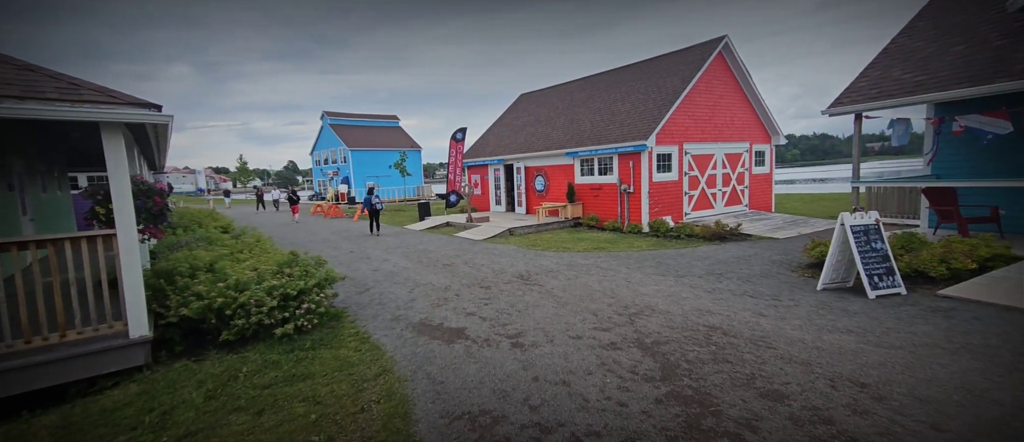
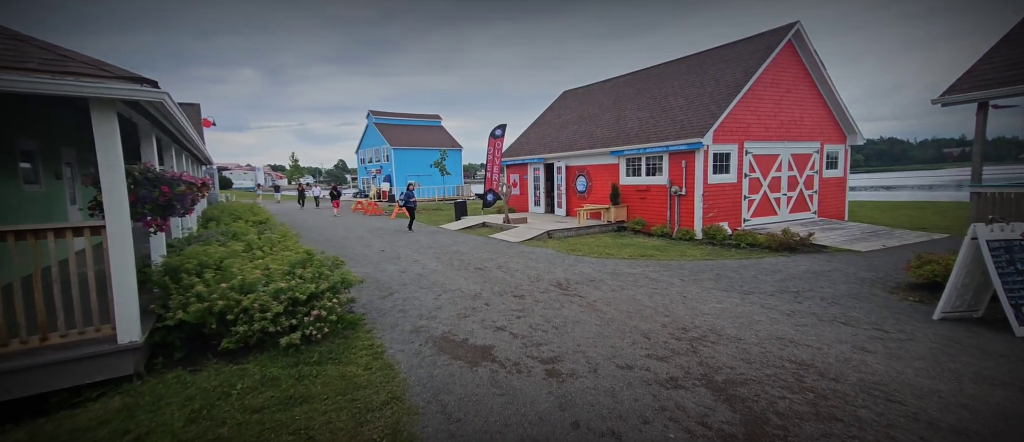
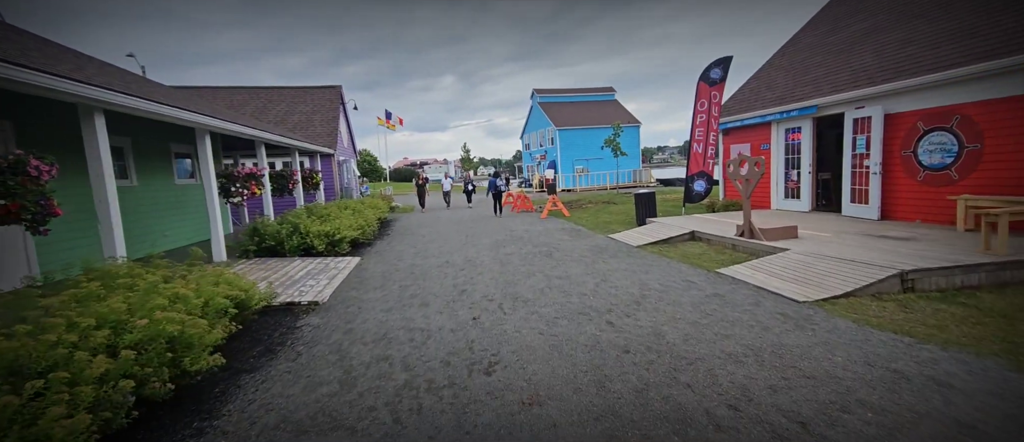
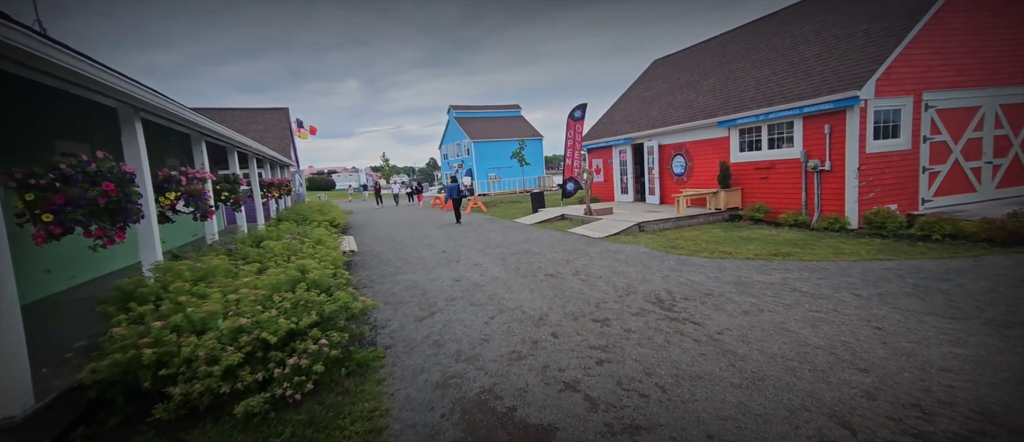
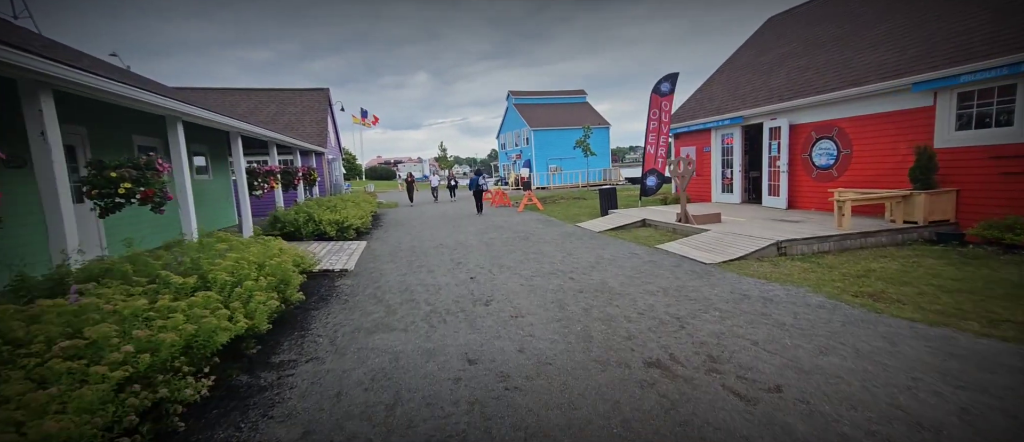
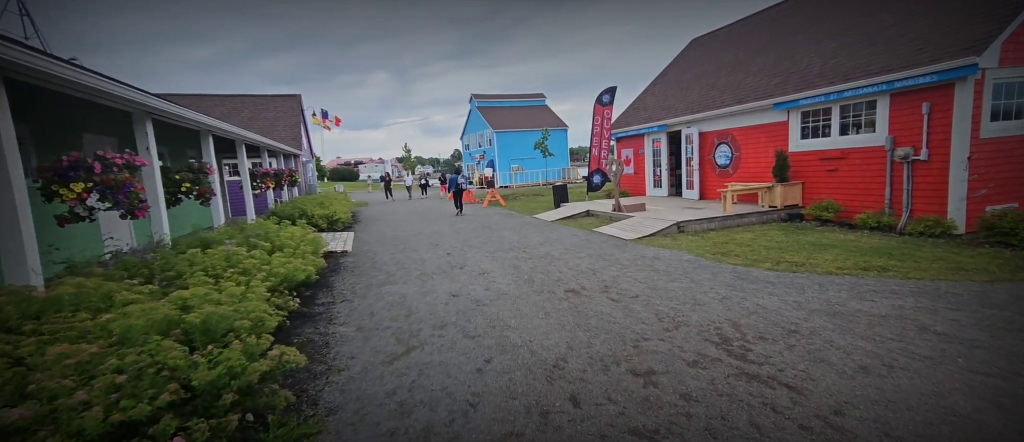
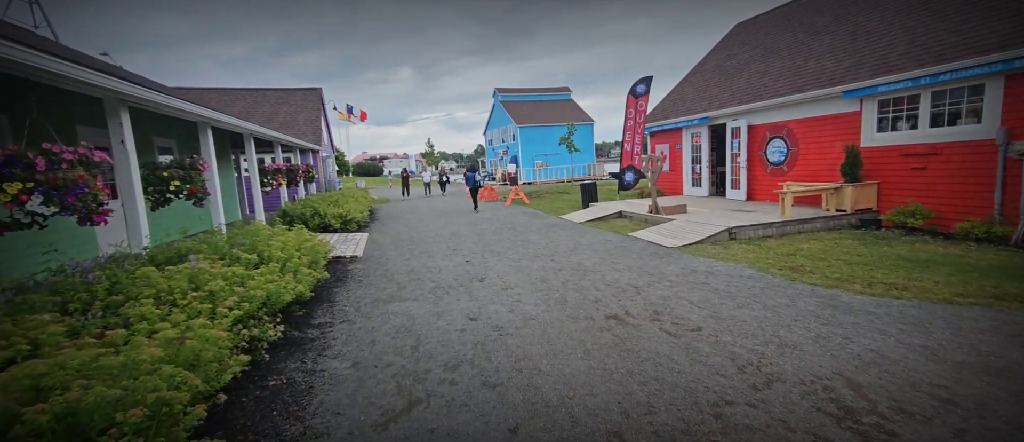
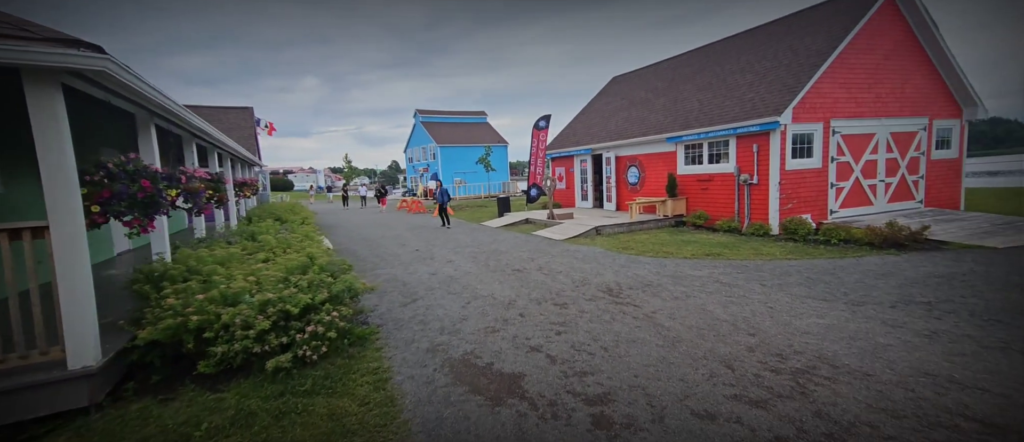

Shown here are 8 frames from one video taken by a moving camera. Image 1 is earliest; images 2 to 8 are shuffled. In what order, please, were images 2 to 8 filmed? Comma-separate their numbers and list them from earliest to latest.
2, 8, 4, 6, 7, 5, 3
